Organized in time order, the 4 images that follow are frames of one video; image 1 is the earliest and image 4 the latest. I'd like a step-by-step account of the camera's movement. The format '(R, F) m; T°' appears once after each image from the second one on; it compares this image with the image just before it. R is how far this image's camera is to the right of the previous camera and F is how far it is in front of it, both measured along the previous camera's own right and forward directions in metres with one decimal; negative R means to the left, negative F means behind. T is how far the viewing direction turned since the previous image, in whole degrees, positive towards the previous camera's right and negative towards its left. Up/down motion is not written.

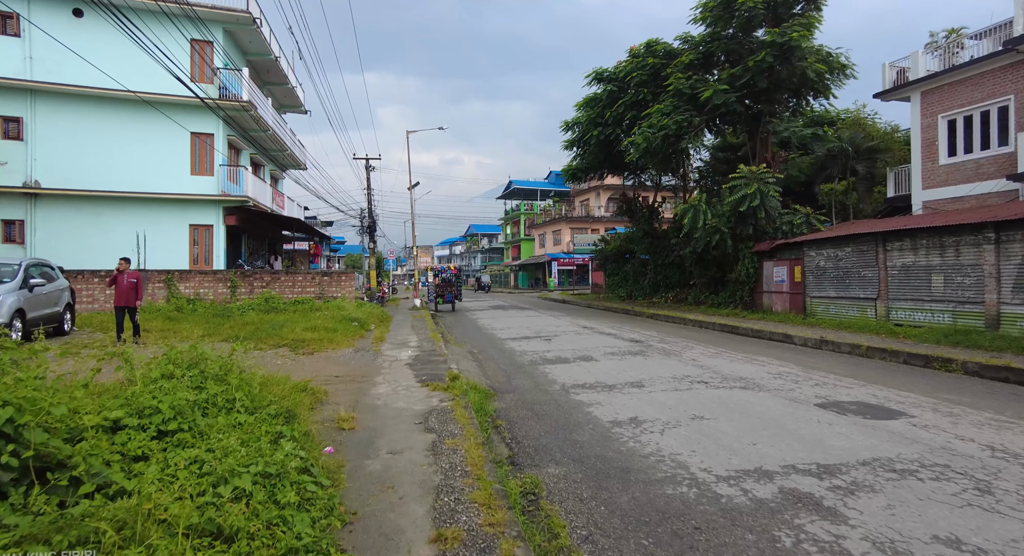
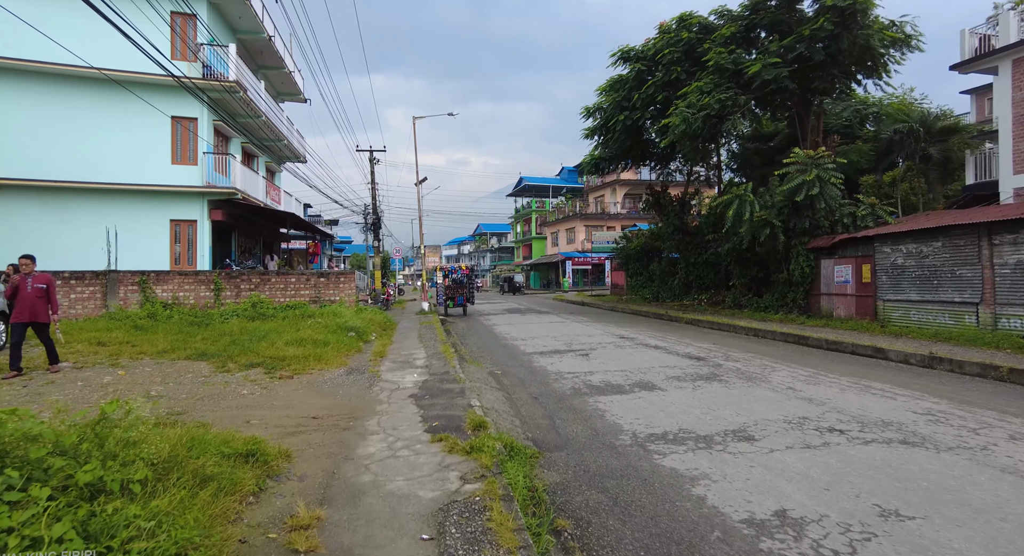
(-0.4, +2.0) m; -1°
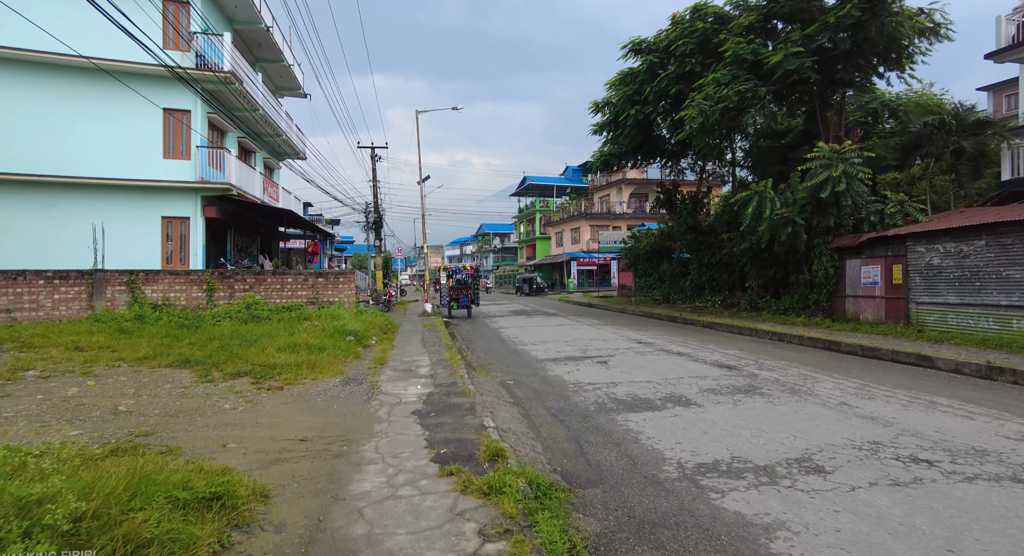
(-0.2, +0.7) m; 0°
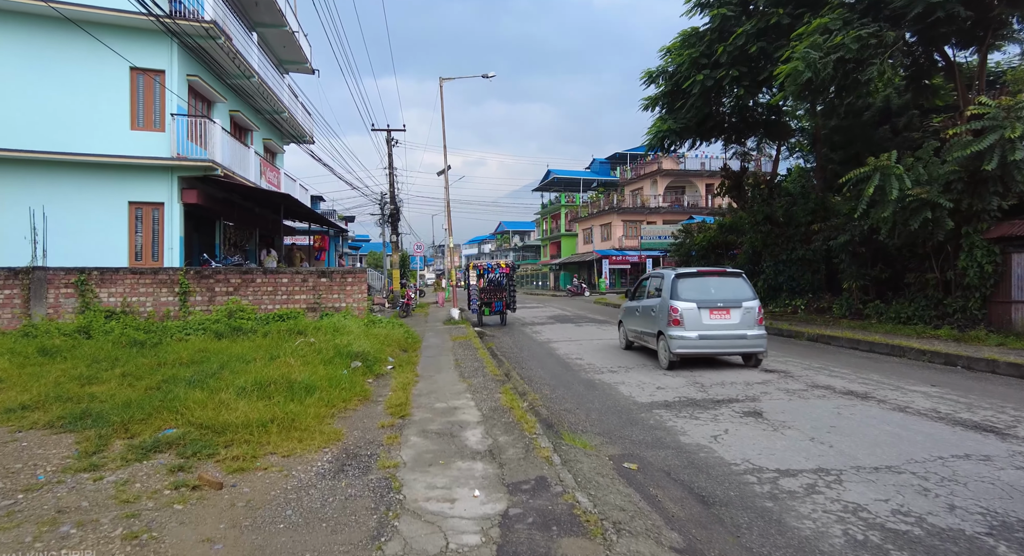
(-0.8, +3.1) m; -2°
